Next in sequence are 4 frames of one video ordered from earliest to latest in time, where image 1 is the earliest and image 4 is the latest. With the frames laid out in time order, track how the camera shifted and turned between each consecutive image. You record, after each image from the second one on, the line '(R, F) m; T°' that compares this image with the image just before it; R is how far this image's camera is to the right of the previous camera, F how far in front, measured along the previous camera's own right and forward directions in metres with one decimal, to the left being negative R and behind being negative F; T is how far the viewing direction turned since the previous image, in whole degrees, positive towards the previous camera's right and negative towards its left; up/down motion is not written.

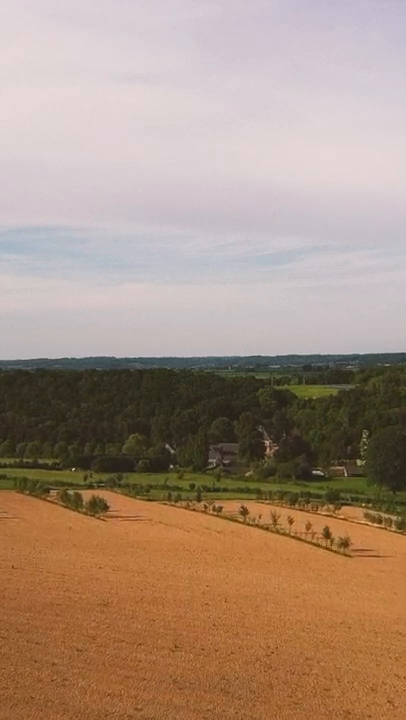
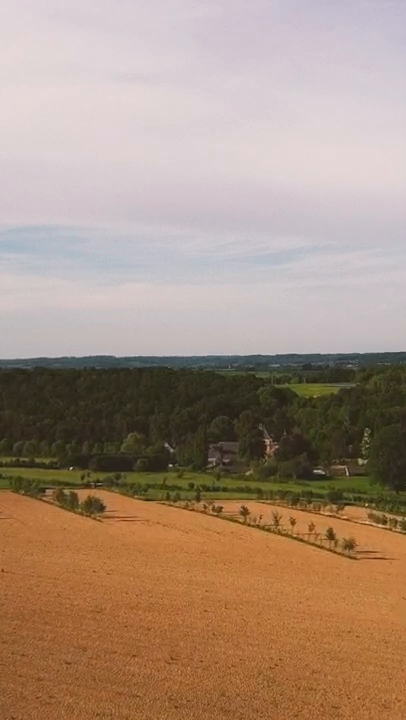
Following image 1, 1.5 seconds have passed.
(0.0, +1.6) m; 0°
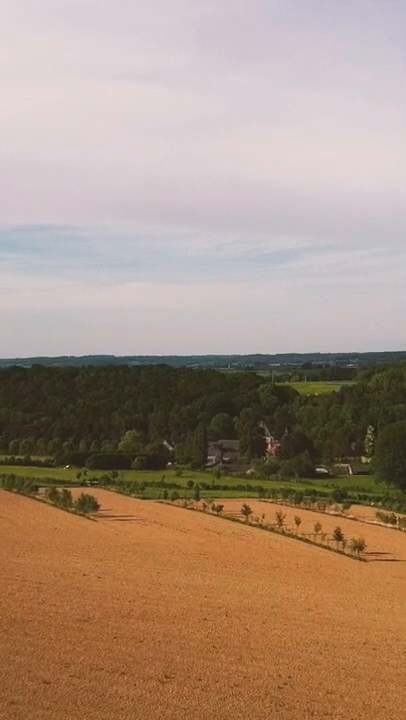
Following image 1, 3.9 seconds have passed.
(0.0, +2.6) m; 0°
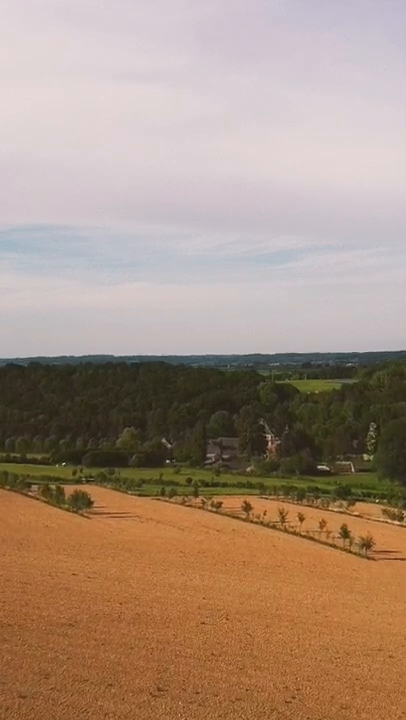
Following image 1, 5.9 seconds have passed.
(+0.1, +2.1) m; 0°
